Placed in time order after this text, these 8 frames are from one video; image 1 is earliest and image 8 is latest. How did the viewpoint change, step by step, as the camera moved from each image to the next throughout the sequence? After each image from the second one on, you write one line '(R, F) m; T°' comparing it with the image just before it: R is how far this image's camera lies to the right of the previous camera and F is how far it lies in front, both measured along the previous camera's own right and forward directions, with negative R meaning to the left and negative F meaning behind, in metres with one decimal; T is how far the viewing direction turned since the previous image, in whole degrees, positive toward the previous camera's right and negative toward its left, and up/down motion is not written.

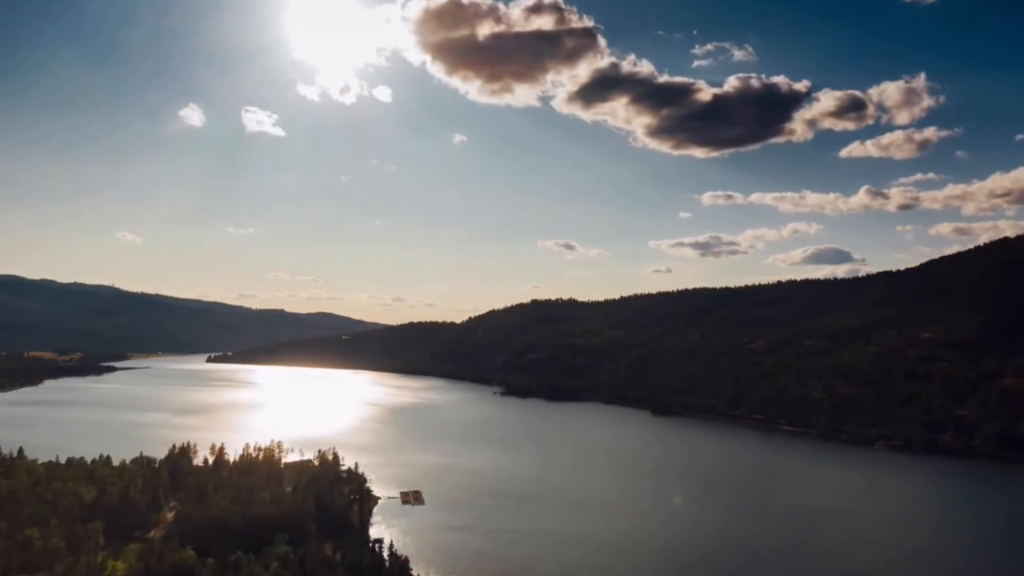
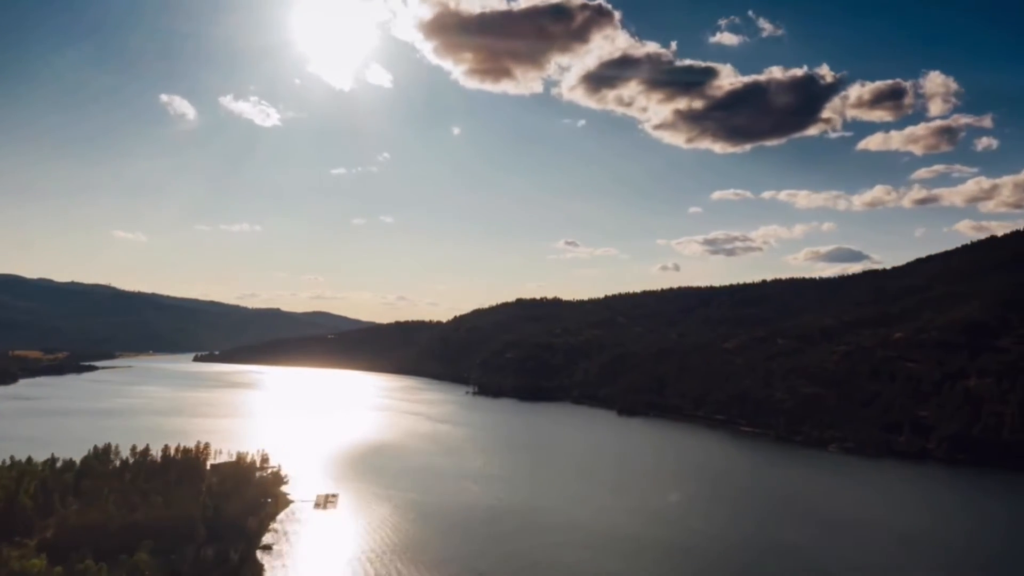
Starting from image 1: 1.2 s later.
(+5.0, +0.9) m; 0°
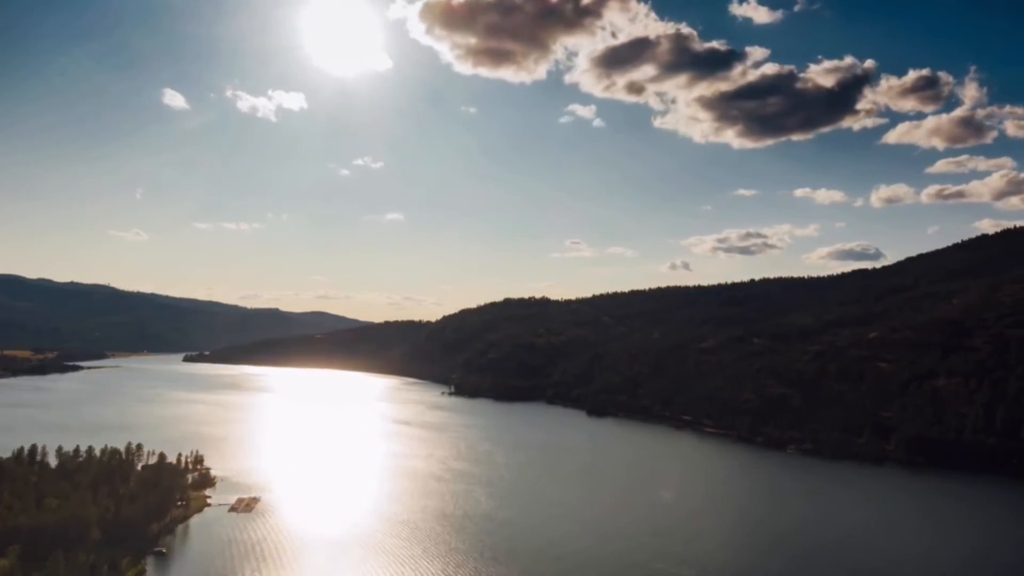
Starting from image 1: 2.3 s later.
(+4.6, +1.0) m; -1°
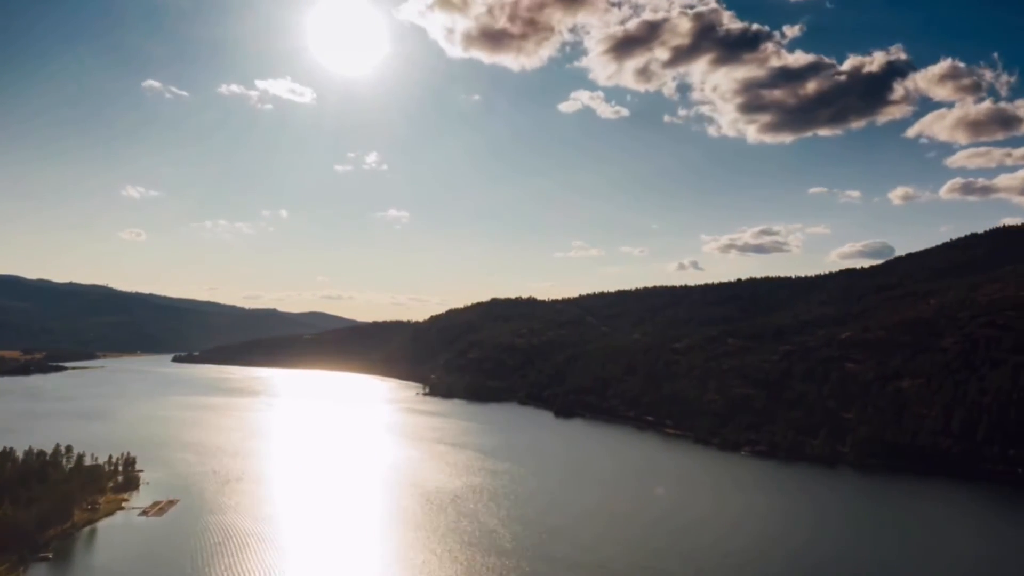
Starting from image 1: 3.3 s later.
(+4.7, +0.8) m; -1°
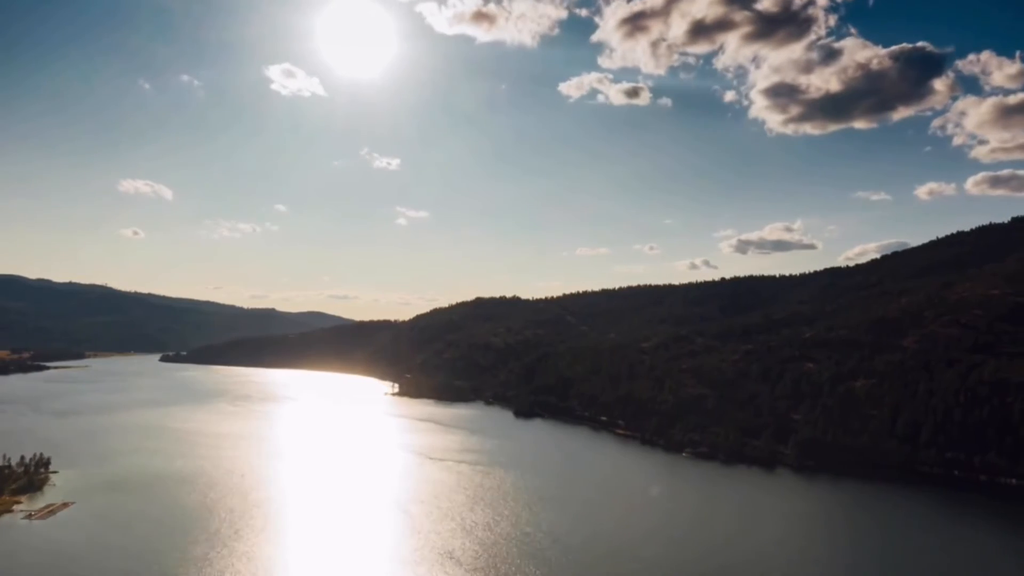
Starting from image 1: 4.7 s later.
(+5.8, +1.0) m; -1°
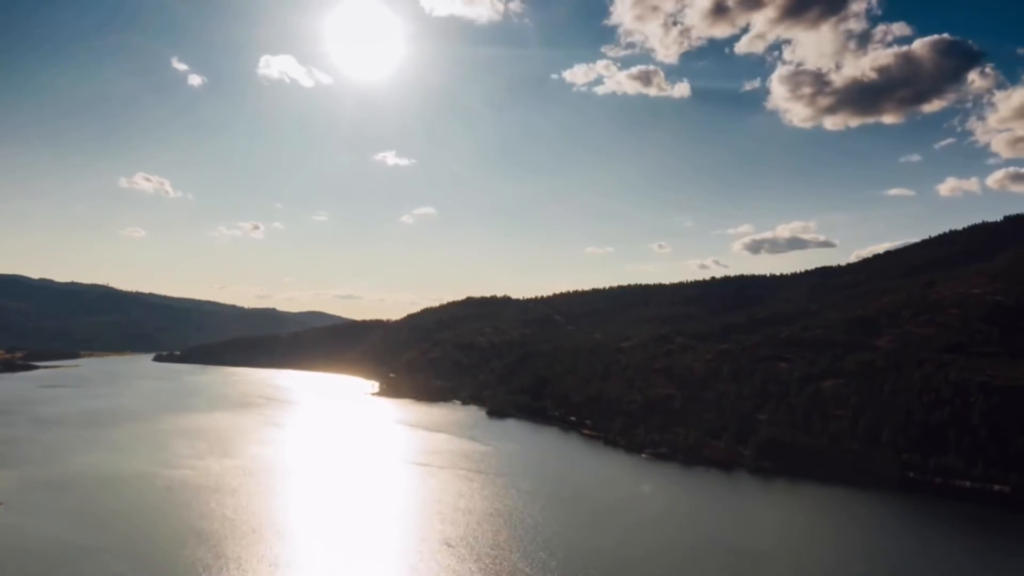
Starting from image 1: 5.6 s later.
(+4.0, +0.6) m; -1°
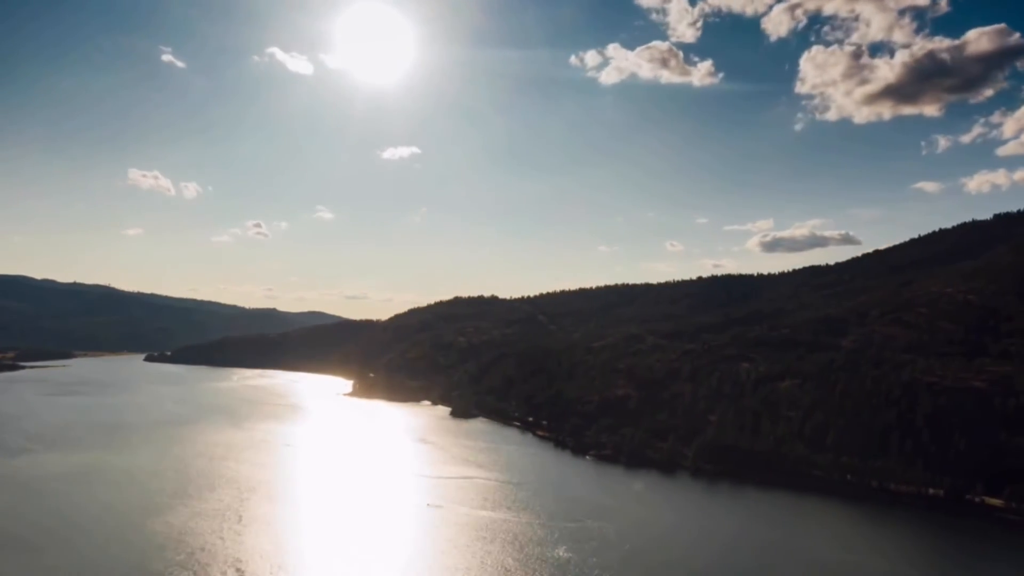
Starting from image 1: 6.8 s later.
(+5.3, +0.9) m; -1°
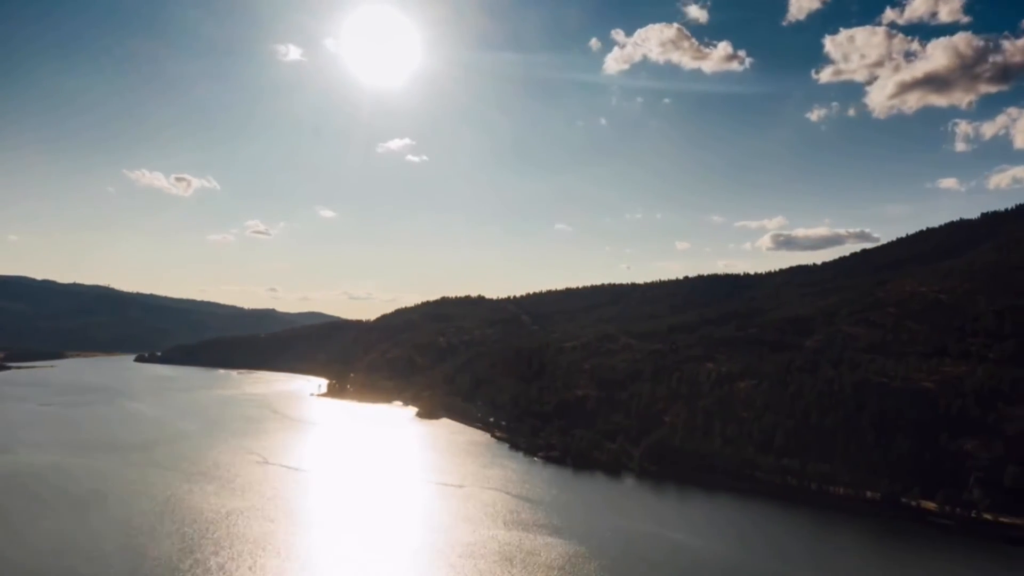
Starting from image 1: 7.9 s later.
(+4.6, +0.7) m; -1°
